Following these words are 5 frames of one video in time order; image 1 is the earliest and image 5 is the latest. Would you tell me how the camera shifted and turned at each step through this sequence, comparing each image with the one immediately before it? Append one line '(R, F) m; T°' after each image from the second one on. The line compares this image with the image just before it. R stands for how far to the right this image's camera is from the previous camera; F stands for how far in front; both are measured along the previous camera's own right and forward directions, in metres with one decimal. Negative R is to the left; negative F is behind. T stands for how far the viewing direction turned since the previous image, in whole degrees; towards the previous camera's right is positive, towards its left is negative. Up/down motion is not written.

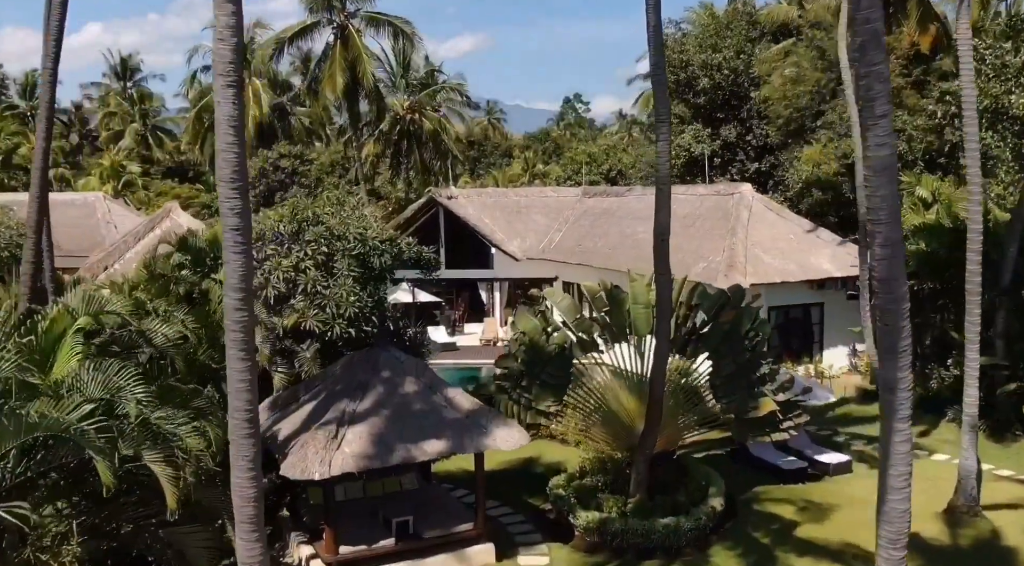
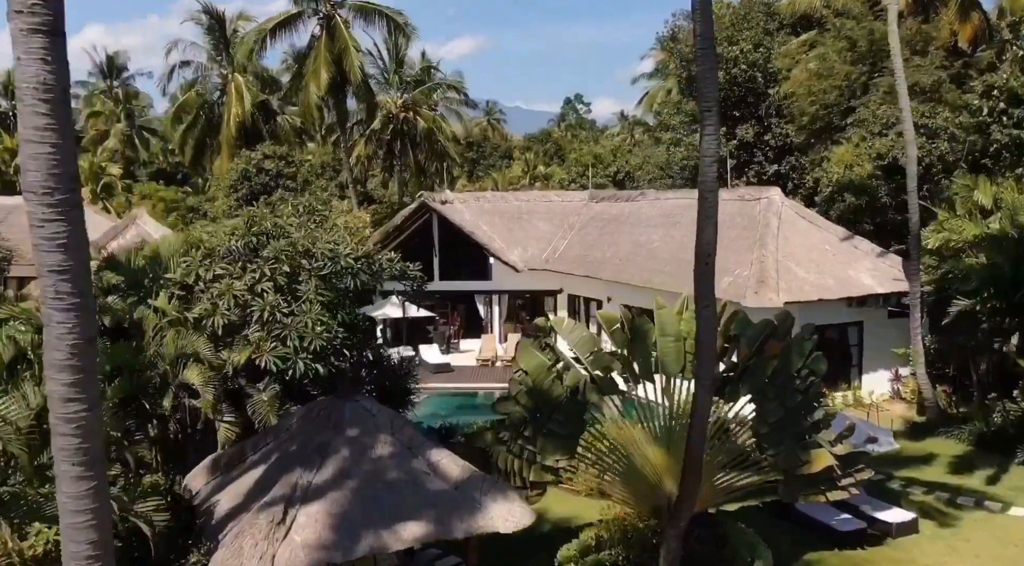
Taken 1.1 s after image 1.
(0.0, +2.9) m; 0°
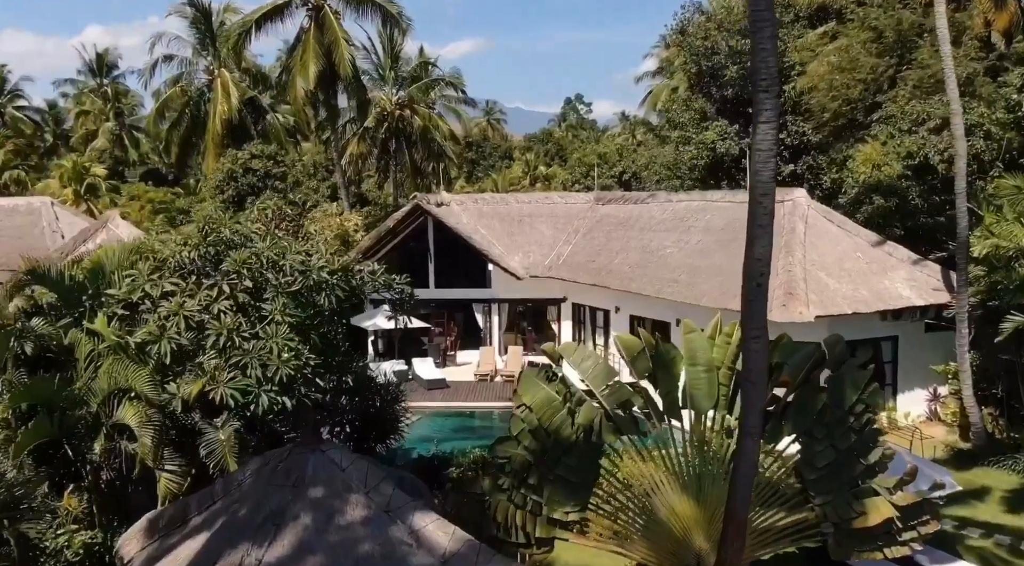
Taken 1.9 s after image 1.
(0.0, +2.0) m; 0°
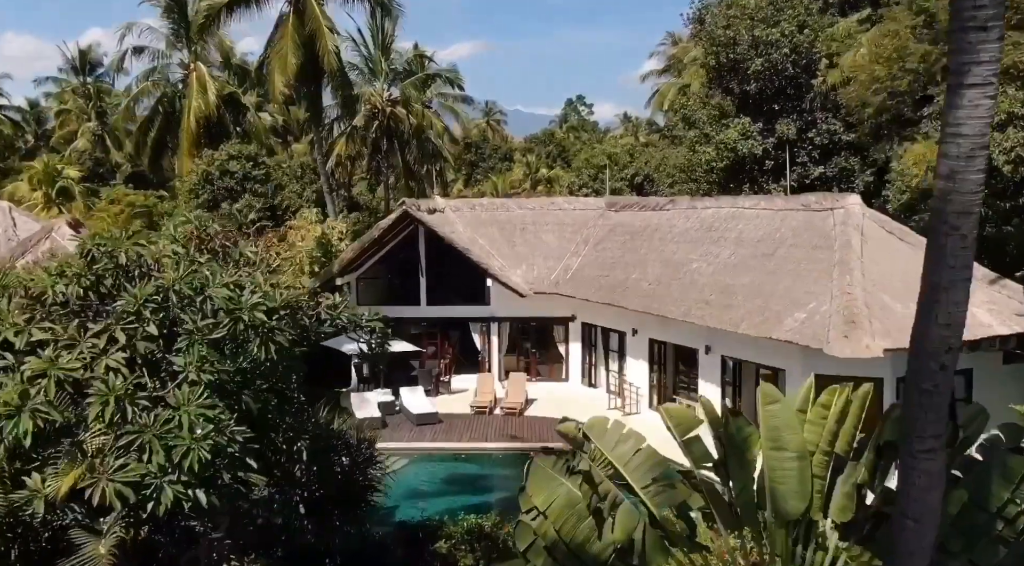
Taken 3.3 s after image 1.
(0.0, +3.3) m; 0°
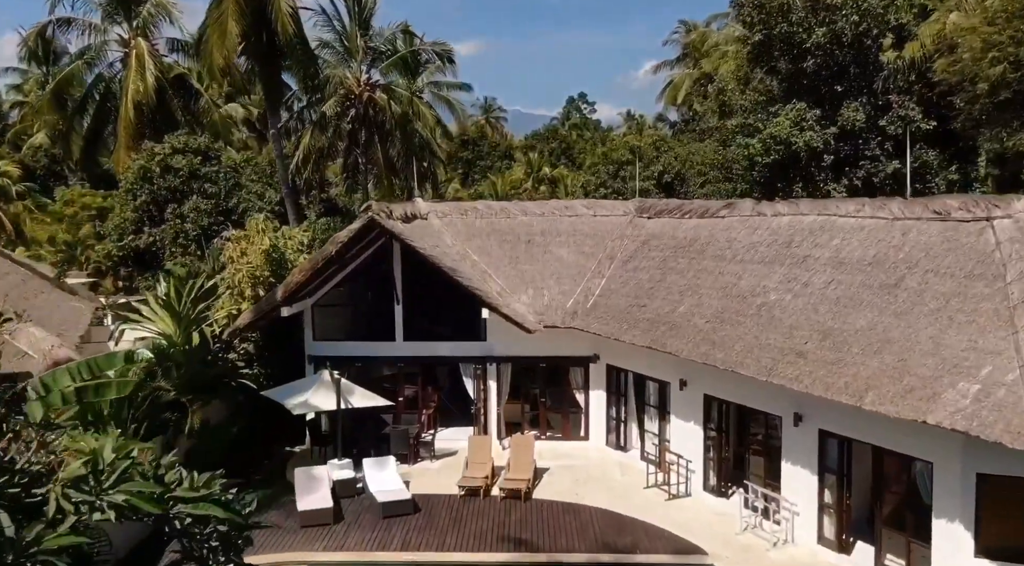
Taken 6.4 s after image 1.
(-0.1, +6.1) m; 0°
